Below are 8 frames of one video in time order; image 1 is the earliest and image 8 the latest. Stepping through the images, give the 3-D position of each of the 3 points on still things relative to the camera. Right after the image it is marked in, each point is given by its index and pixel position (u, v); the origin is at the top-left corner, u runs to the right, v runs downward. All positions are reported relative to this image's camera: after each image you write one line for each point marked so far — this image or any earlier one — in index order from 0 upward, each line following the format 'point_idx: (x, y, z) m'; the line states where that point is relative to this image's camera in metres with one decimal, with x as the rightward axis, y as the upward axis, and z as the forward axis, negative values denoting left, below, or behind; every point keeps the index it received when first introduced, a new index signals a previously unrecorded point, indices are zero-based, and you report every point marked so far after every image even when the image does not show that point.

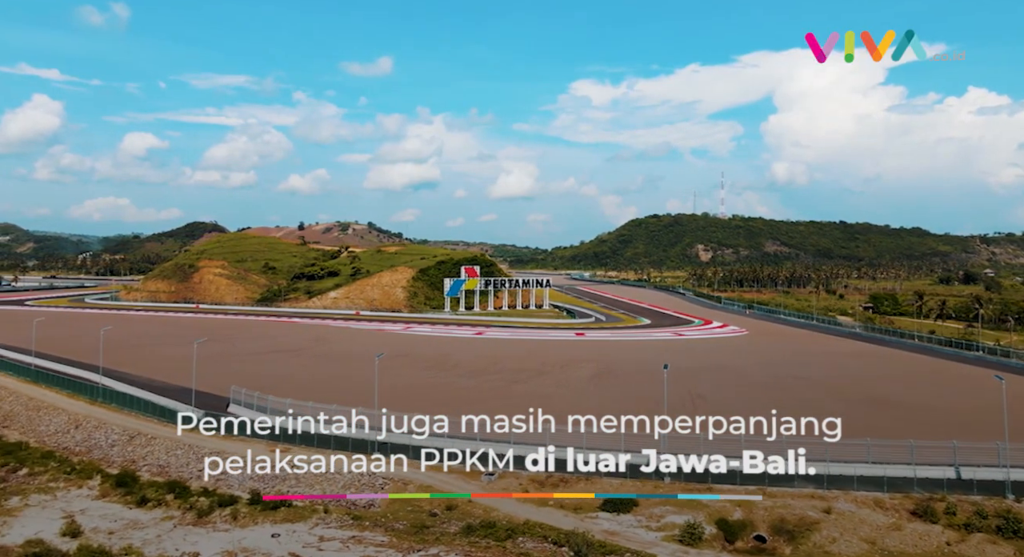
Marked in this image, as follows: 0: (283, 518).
0: (-5.8, -6.1, +16.3) m
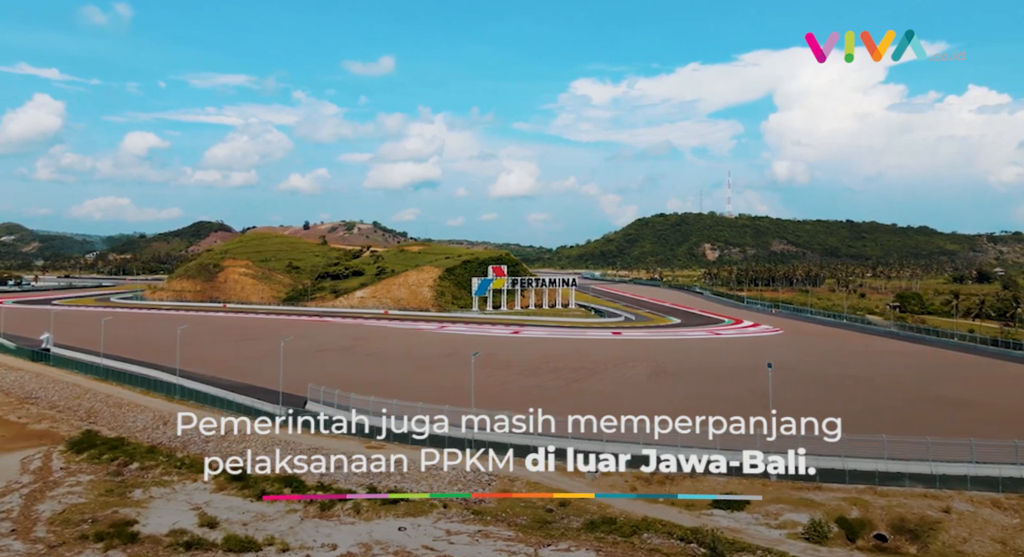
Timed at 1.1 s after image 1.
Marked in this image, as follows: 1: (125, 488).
0: (-2.7, -6.1, +16.7) m
1: (-11.5, -6.2, +18.9) m
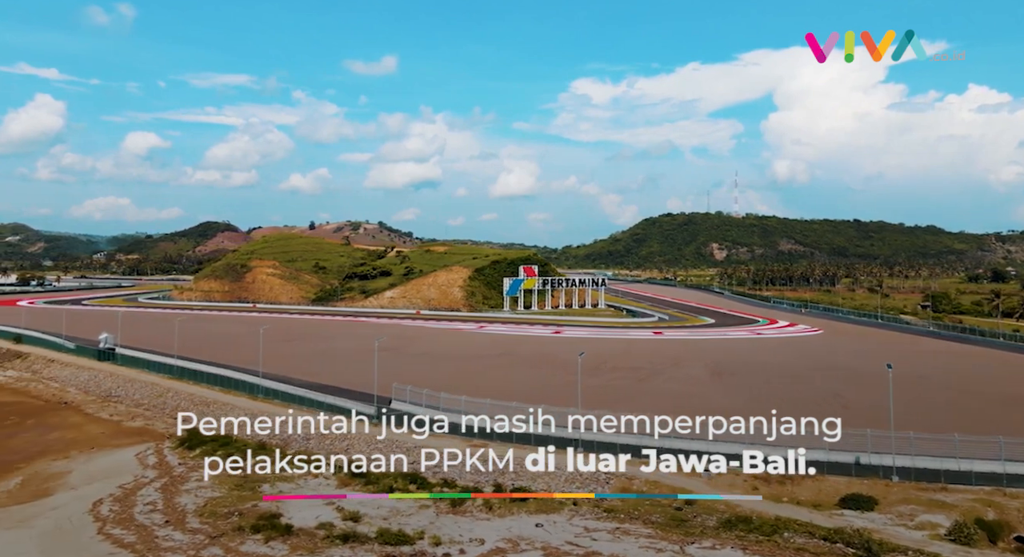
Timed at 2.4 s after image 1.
0: (+0.7, -6.1, +17.0) m
1: (-8.0, -6.2, +19.5) m
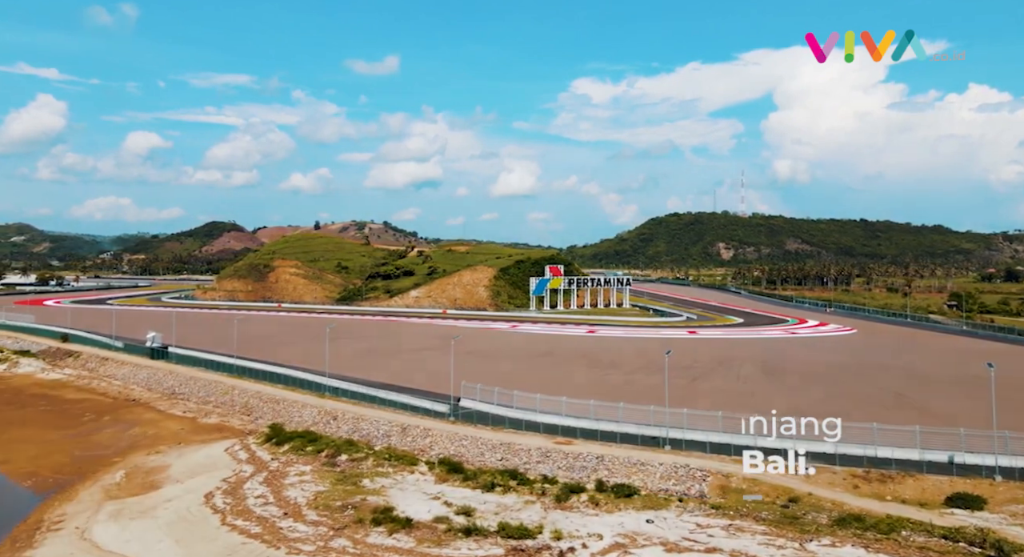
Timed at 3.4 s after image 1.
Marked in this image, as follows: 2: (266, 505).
0: (+3.5, -6.1, +17.2) m
1: (-5.0, -6.2, +20.0) m
2: (-6.8, -6.3, +17.7) m
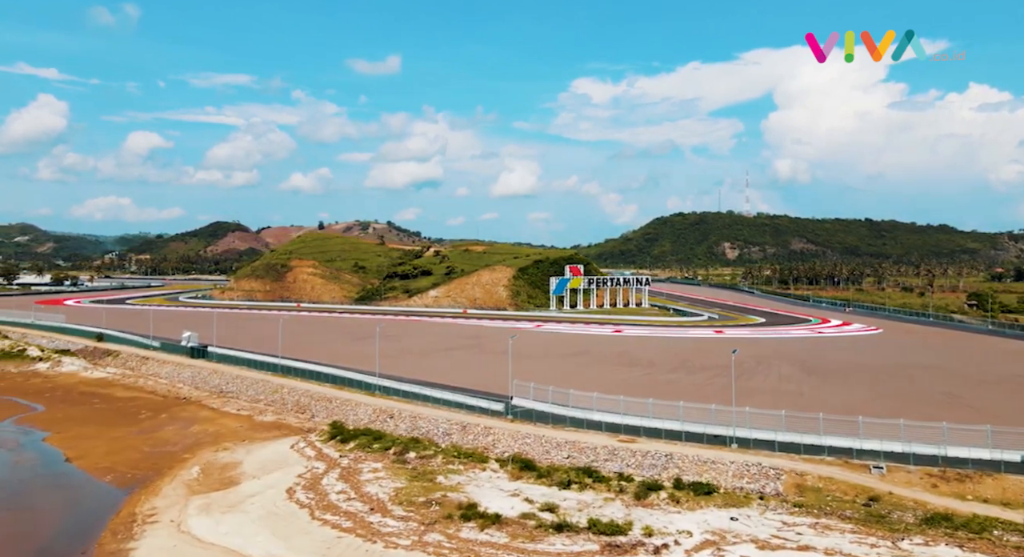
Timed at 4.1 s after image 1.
0: (+5.8, -6.1, +17.3) m
1: (-2.8, -6.2, +20.2) m
2: (-4.6, -6.3, +18.0) m
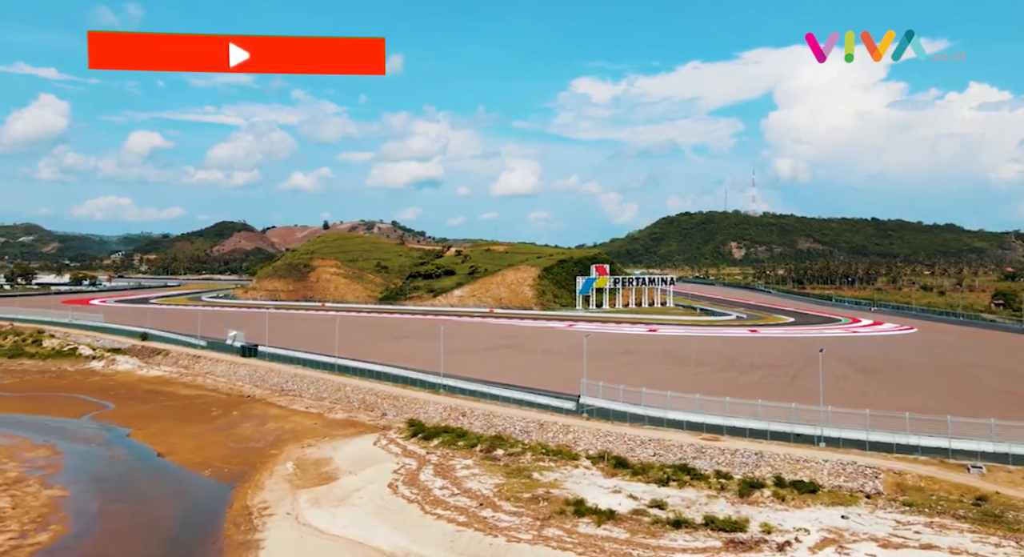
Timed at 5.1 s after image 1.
0: (+8.7, -6.0, +17.3) m
1: (+0.2, -6.2, +20.5) m
2: (-1.6, -6.2, +18.4) m
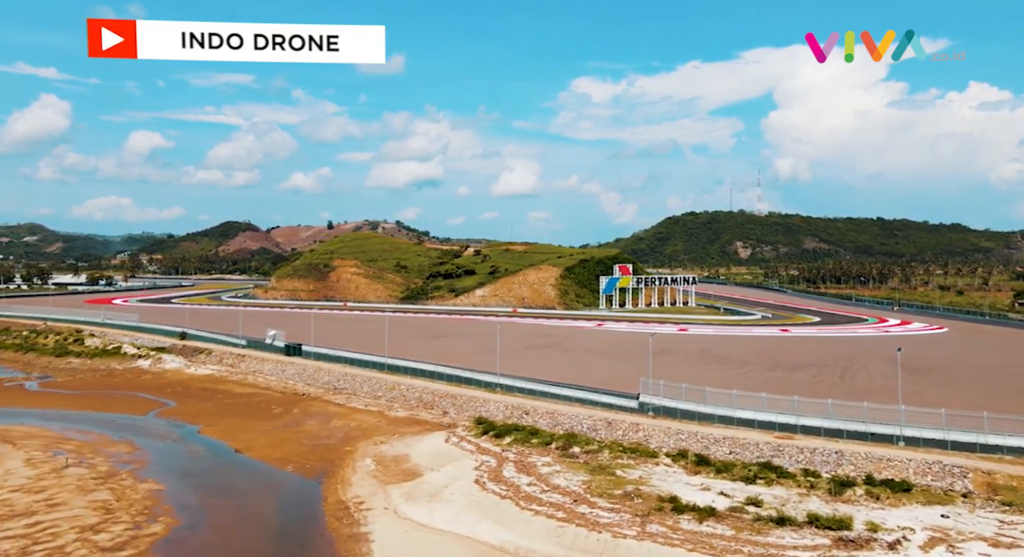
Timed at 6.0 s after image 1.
0: (+11.2, -6.0, +17.3) m
1: (+2.9, -6.2, +20.8) m
2: (+1.0, -6.2, +18.6) m
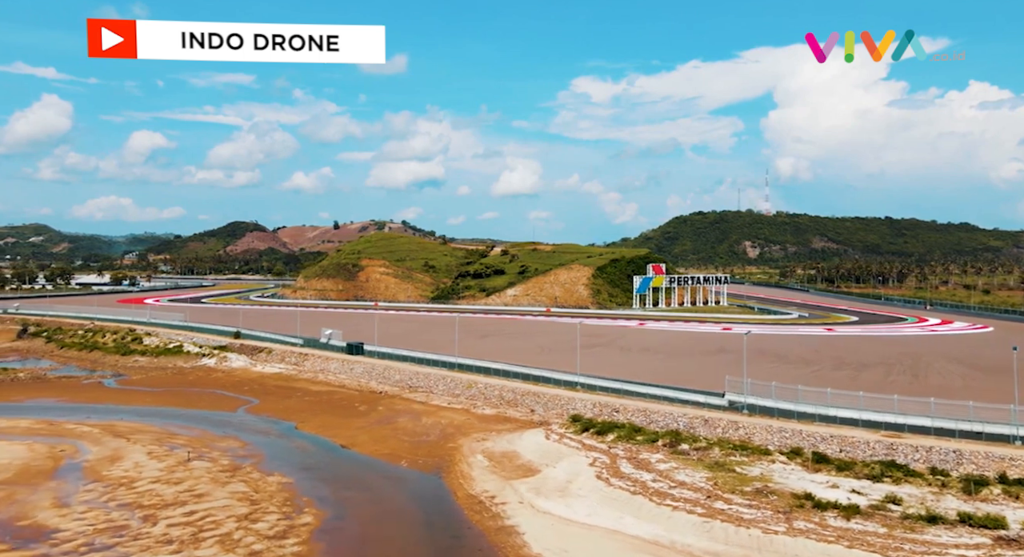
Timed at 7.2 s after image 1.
0: (+15.0, -6.0, +17.2) m
1: (+6.8, -6.2, +21.0) m
2: (+4.8, -6.2, +18.9) m
